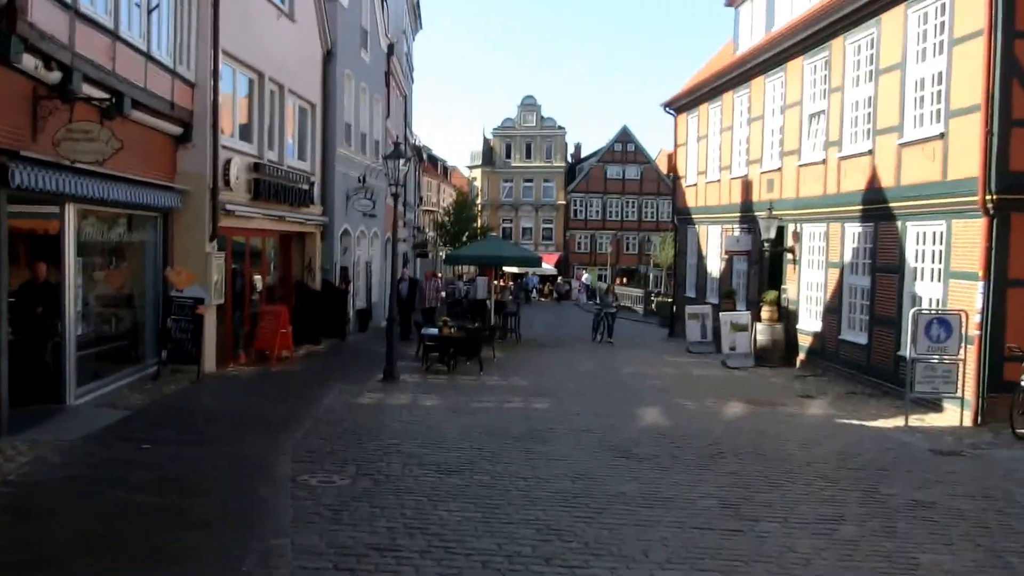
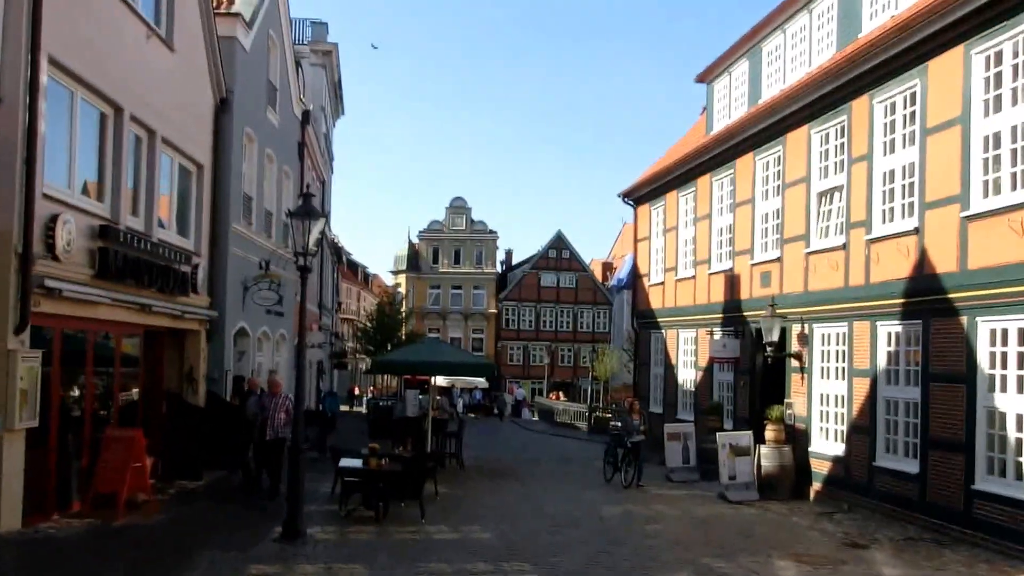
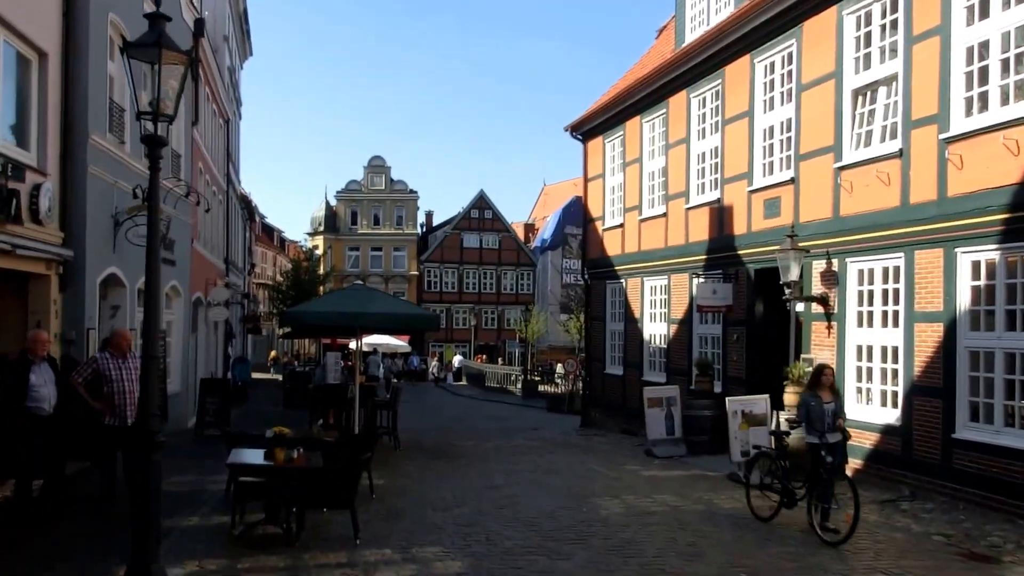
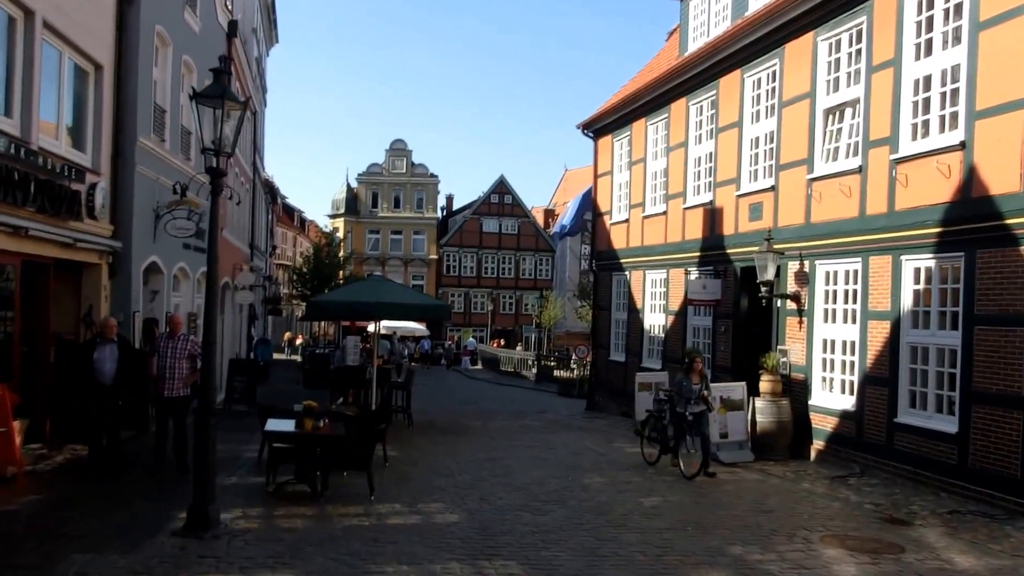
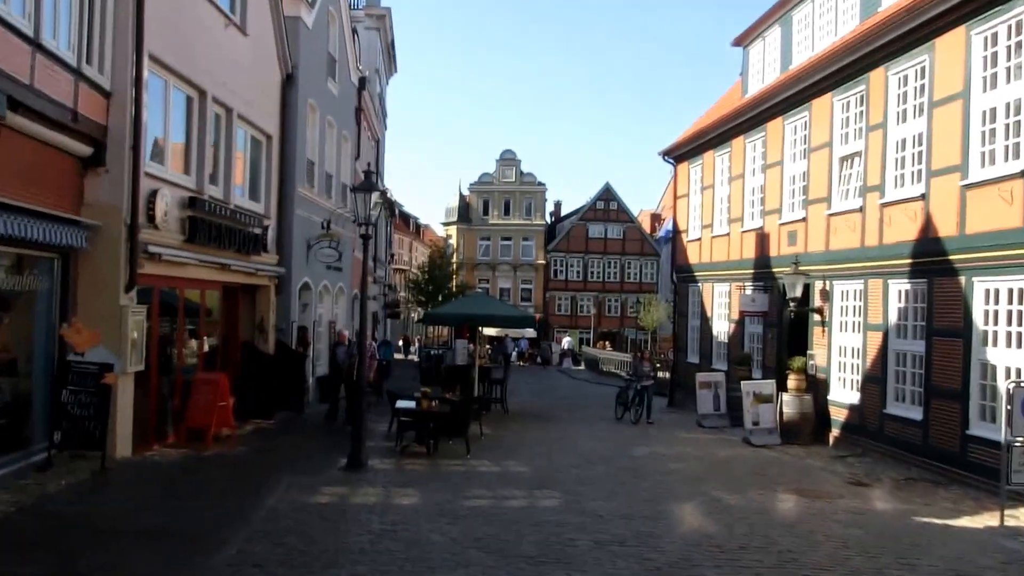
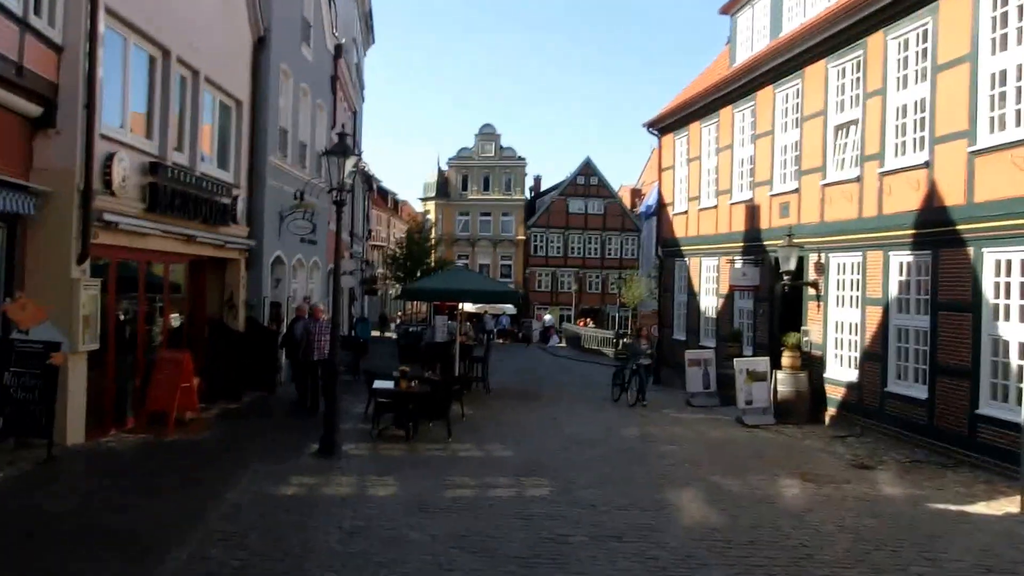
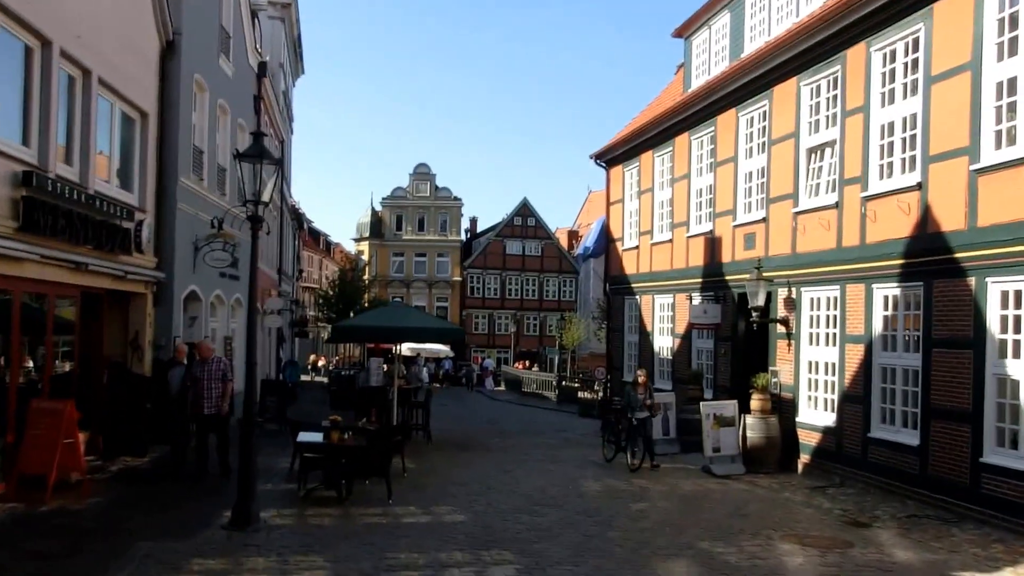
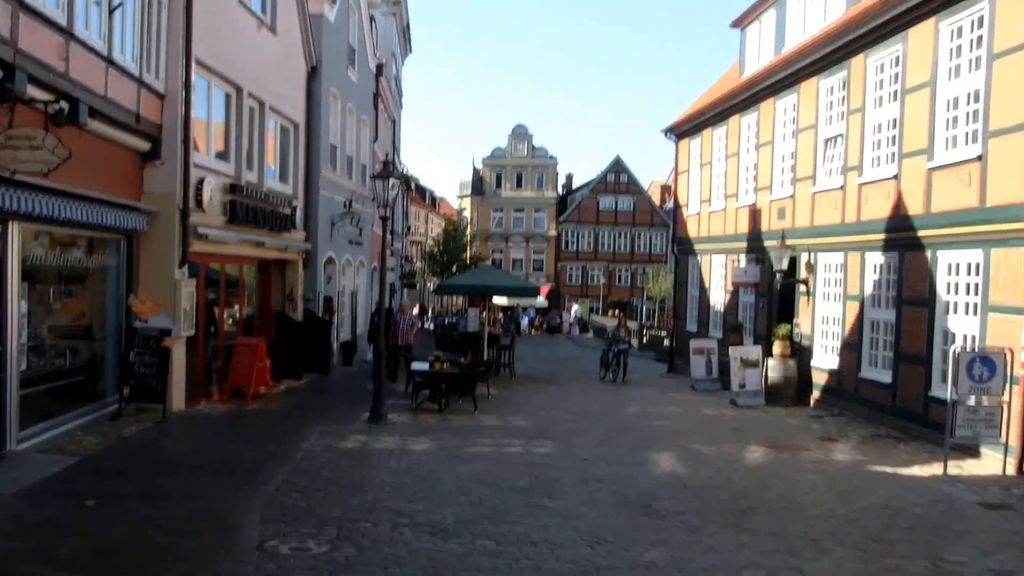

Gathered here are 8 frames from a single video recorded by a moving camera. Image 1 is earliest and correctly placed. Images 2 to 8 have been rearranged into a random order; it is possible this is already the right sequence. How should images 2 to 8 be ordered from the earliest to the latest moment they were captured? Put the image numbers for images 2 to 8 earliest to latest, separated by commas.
8, 5, 6, 2, 7, 4, 3
